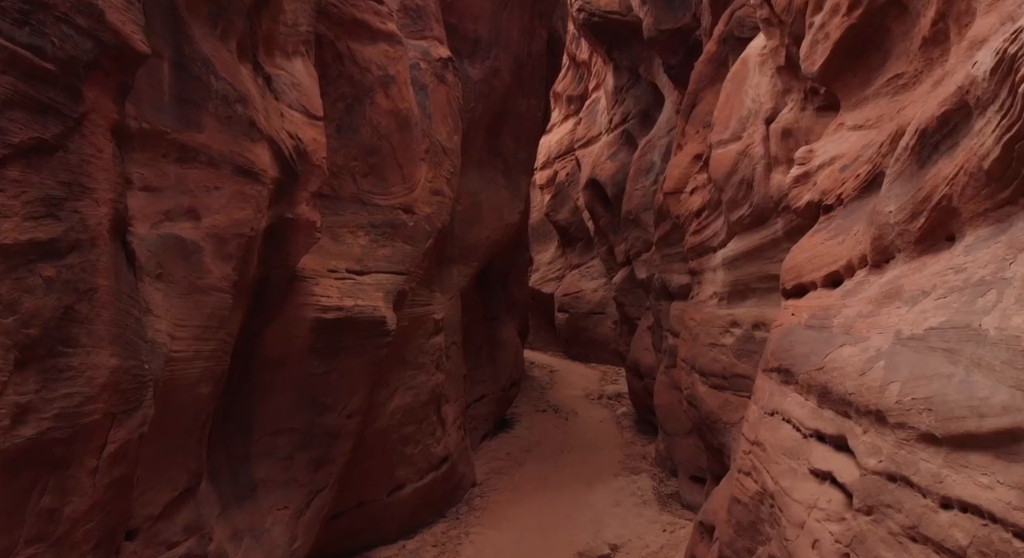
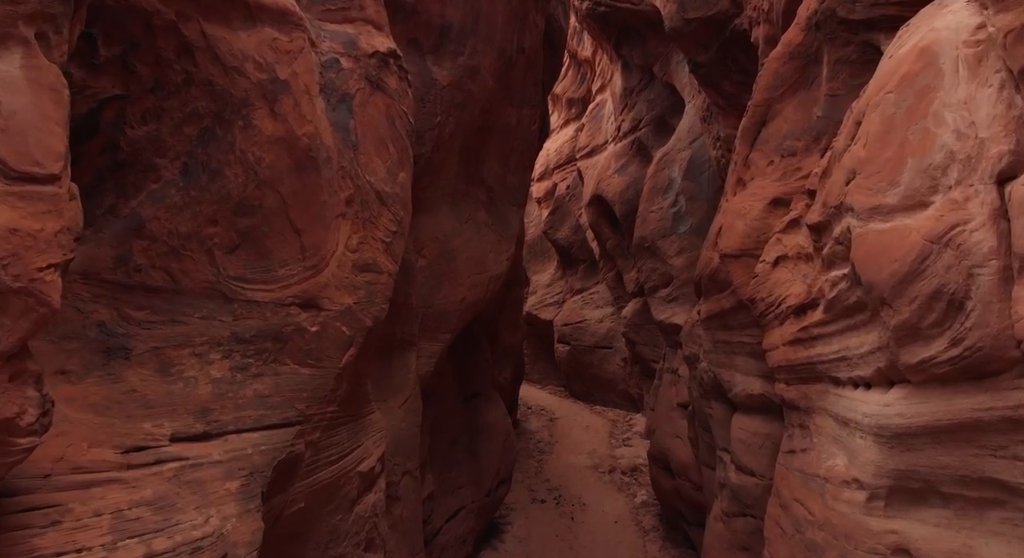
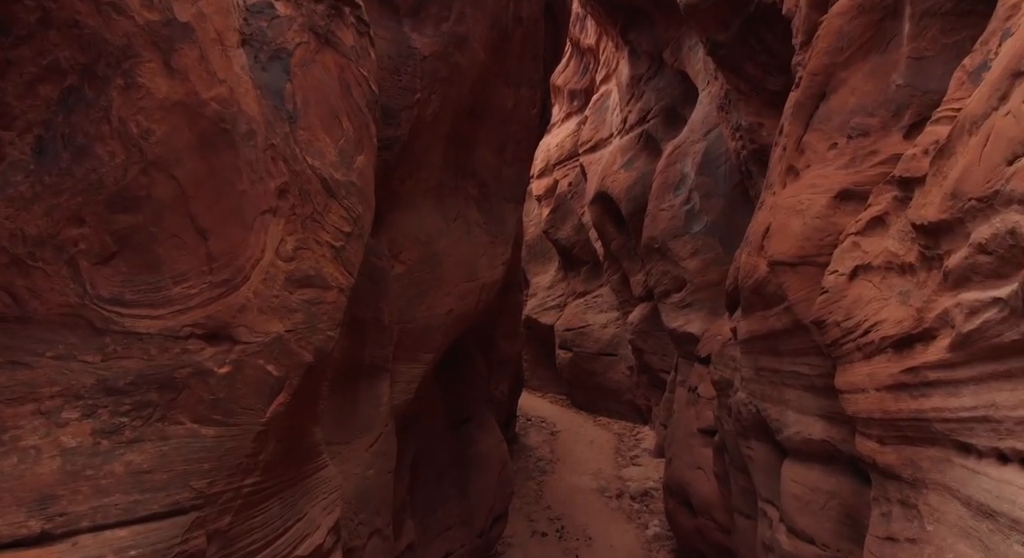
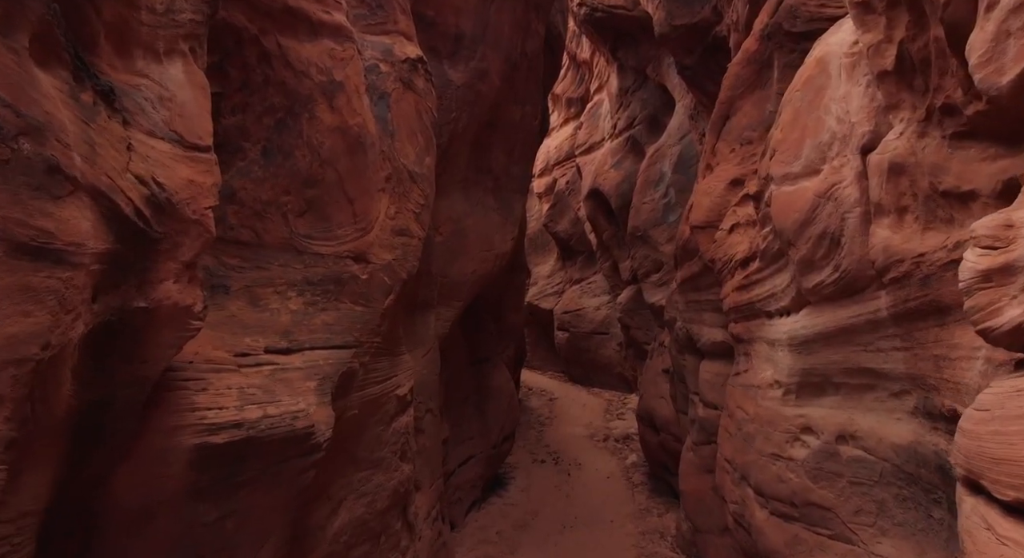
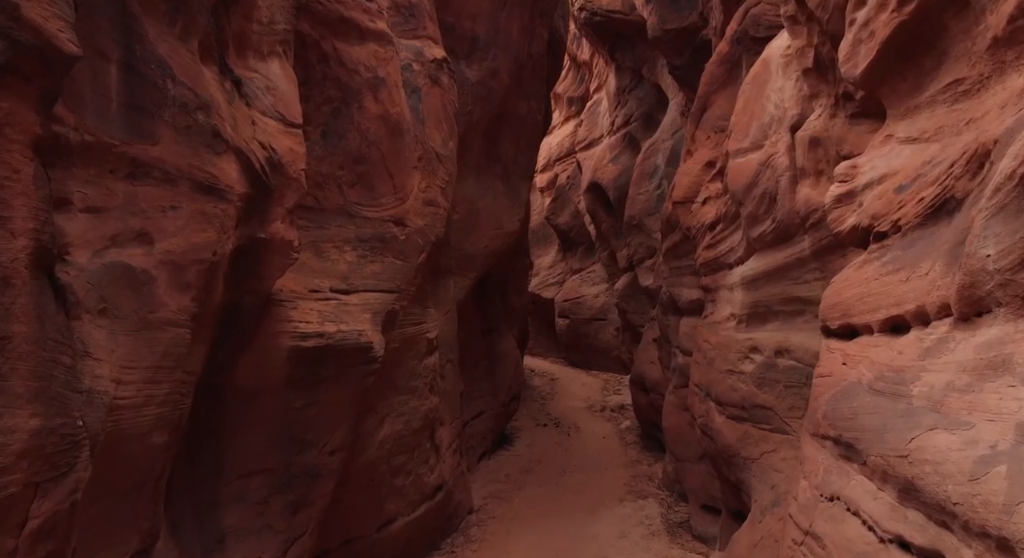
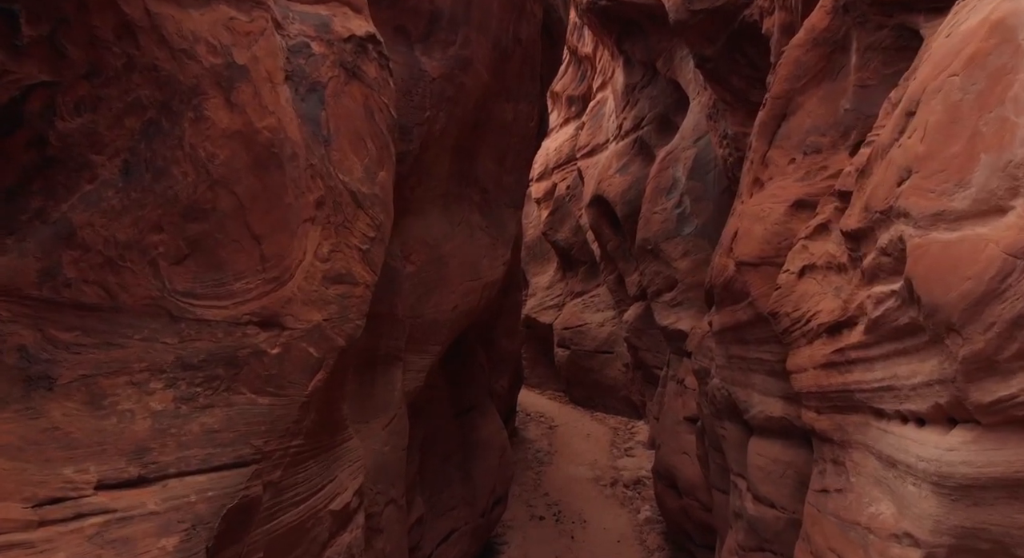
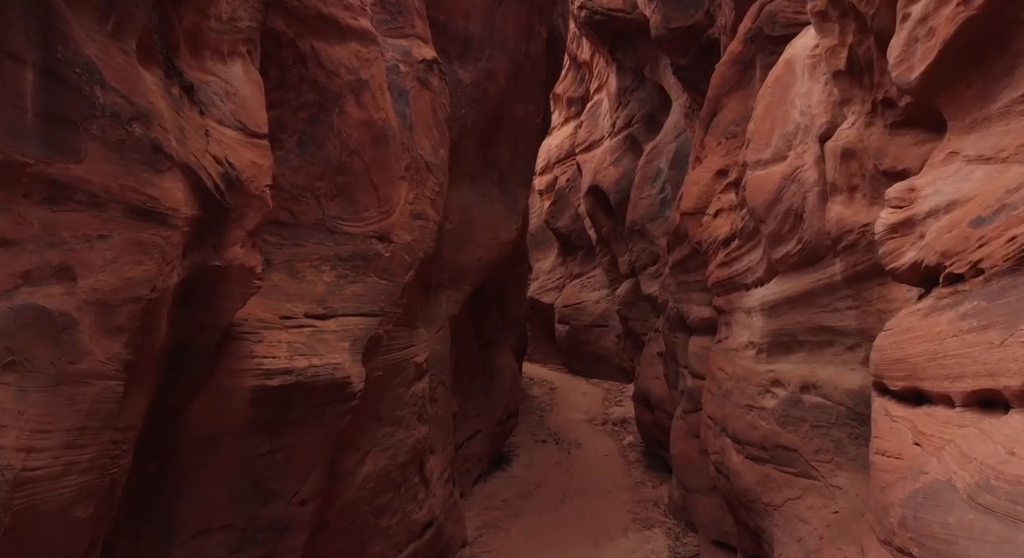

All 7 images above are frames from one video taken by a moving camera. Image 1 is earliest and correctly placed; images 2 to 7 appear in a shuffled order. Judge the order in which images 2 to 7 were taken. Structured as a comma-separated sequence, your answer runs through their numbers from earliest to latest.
5, 7, 4, 2, 6, 3
